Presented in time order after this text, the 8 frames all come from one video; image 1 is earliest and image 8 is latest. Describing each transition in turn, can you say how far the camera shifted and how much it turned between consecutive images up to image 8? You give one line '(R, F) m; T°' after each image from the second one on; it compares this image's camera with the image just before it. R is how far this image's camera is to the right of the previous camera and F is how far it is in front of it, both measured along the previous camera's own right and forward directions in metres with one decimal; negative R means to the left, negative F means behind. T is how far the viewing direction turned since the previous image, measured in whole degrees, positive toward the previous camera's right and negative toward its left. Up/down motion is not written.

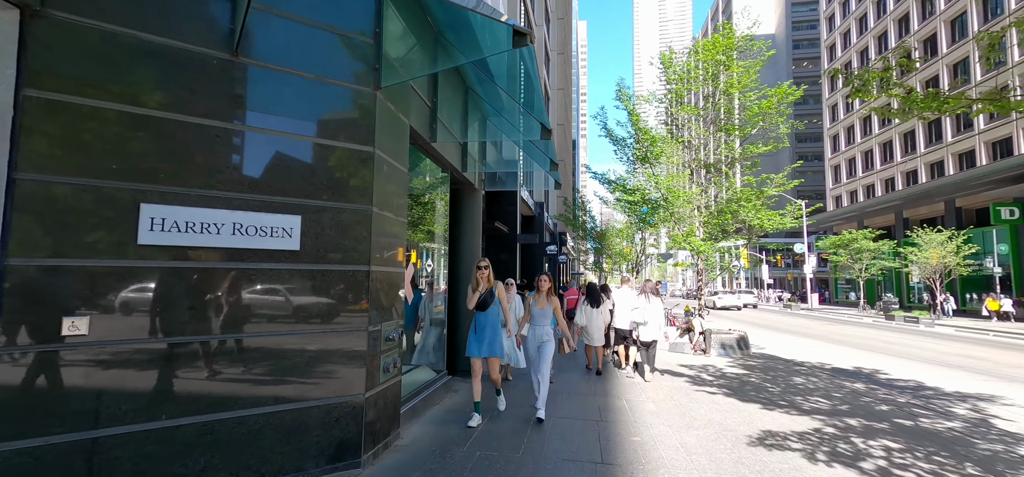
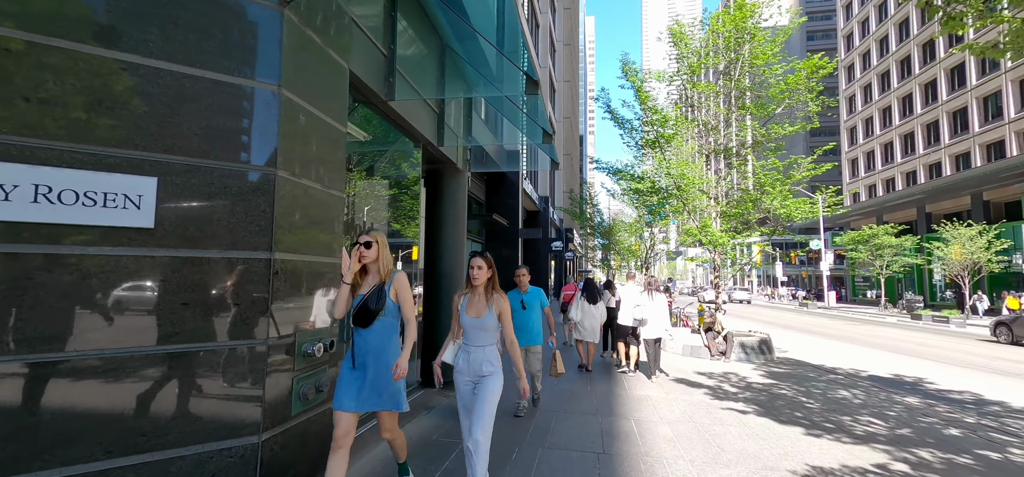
(+0.3, +1.1) m; -1°
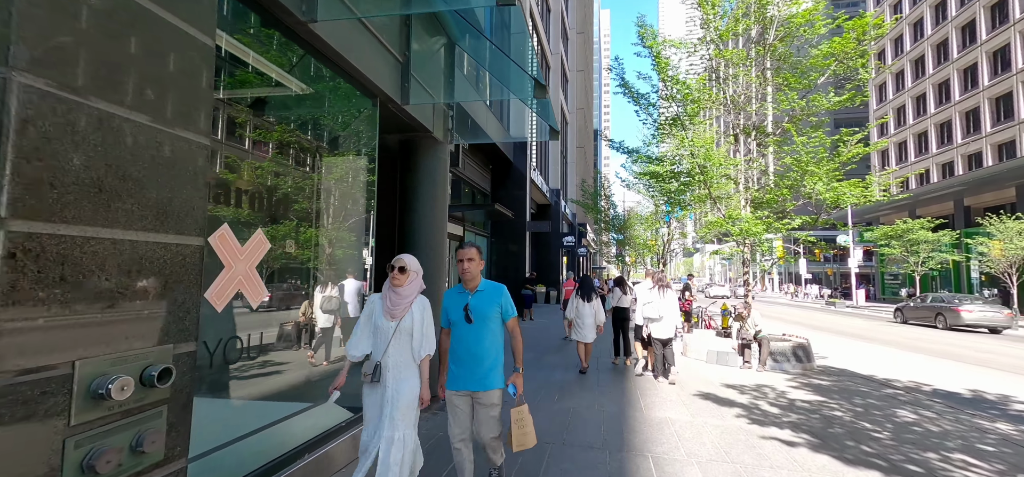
(+0.3, +1.2) m; -2°
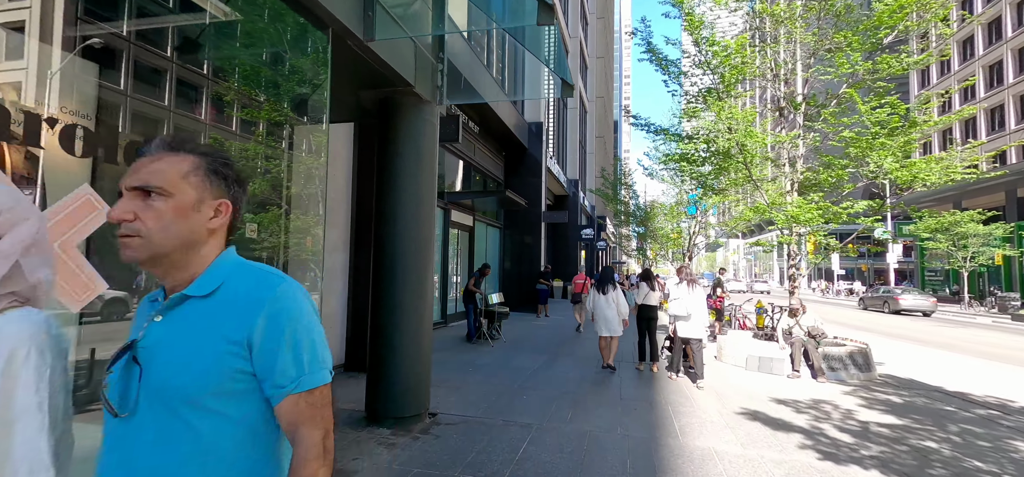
(+0.2, +1.1) m; -2°
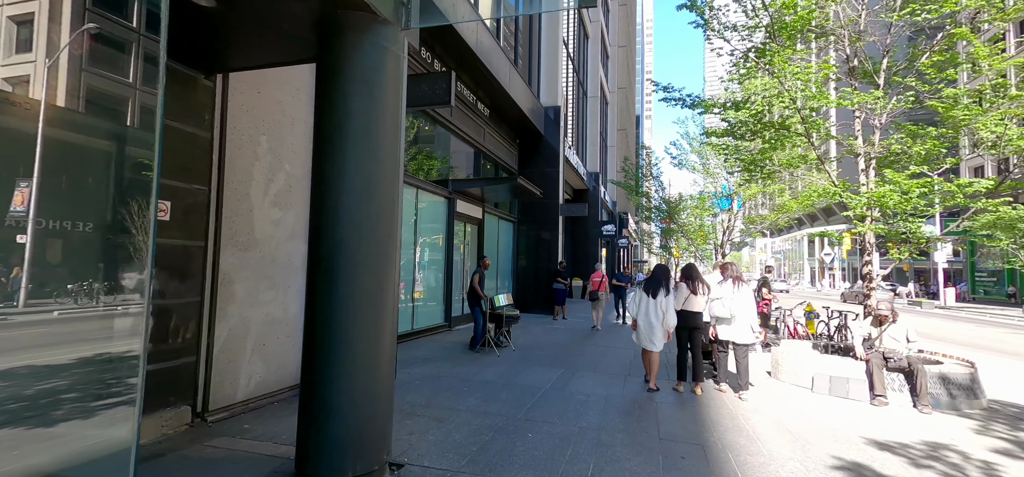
(+0.2, +1.5) m; -2°
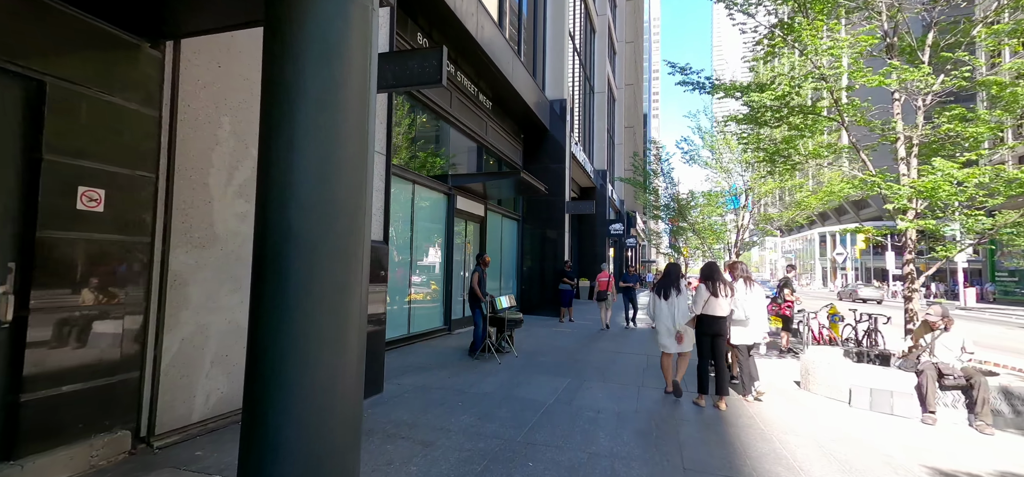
(+0.1, +0.6) m; -1°
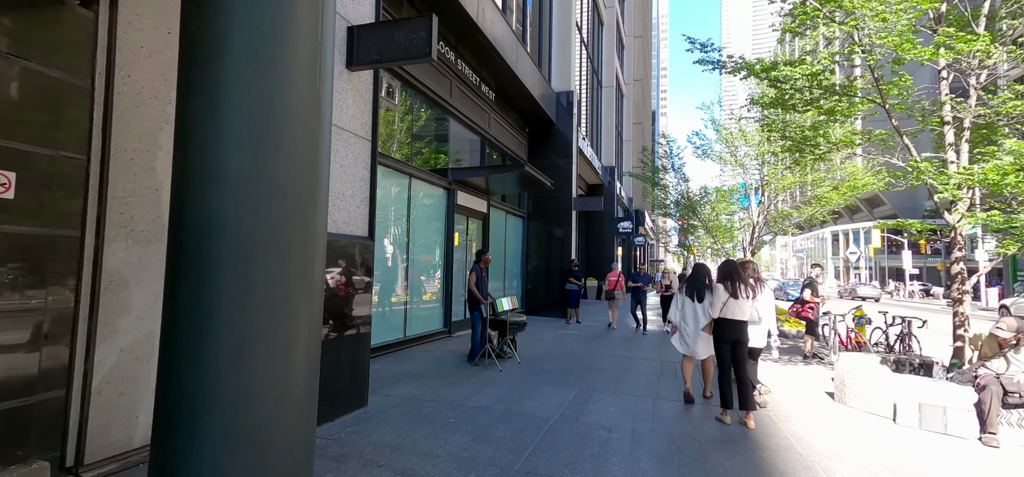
(+0.1, +0.6) m; -1°
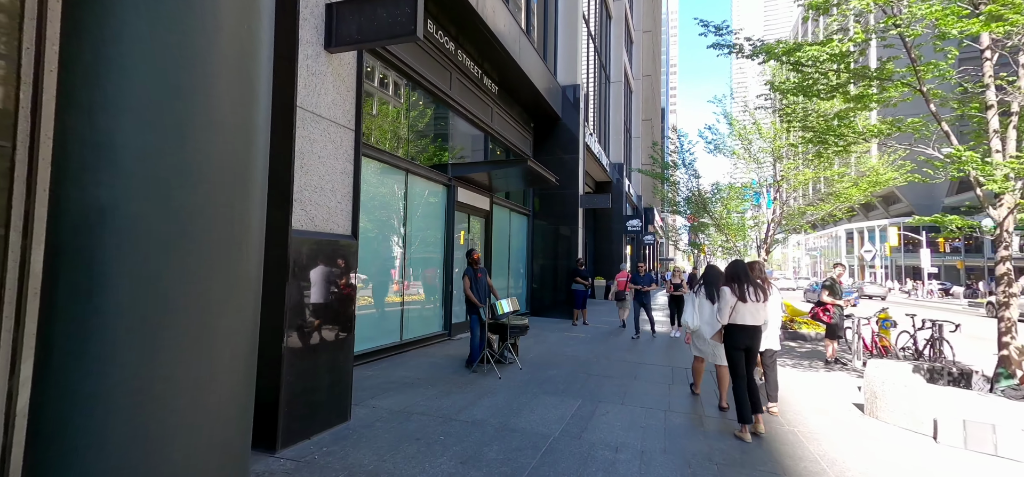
(+0.1, +0.5) m; -1°
